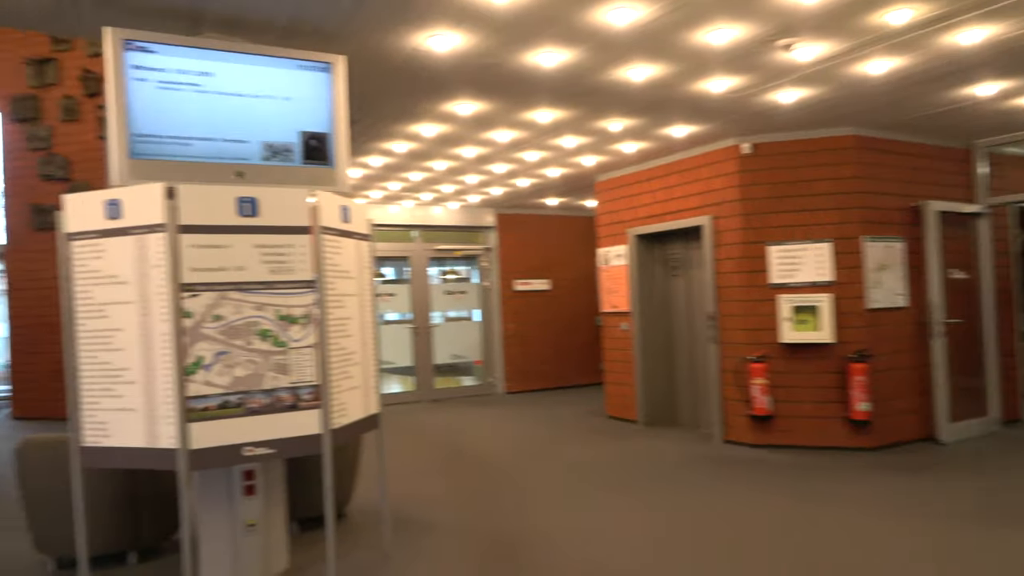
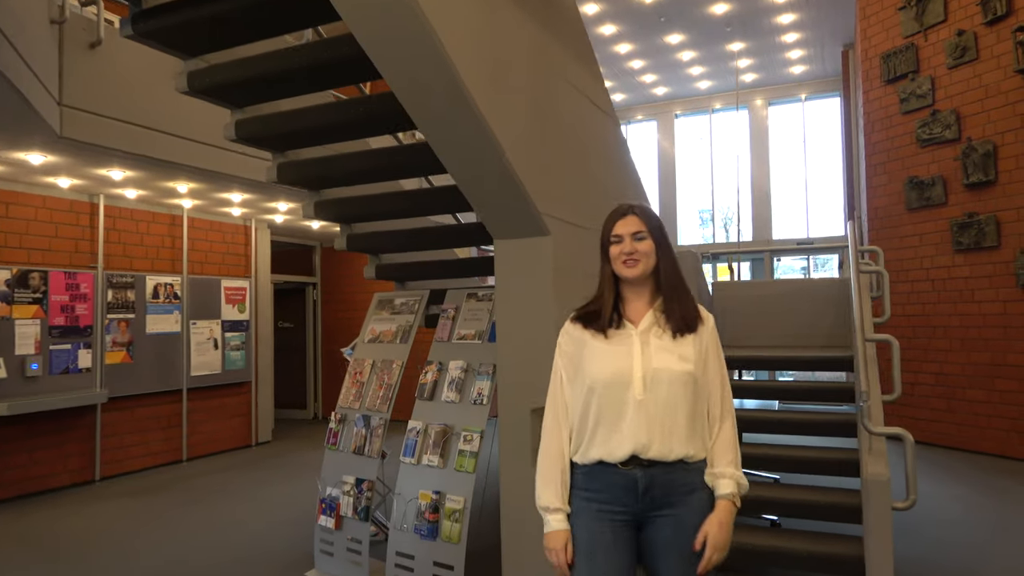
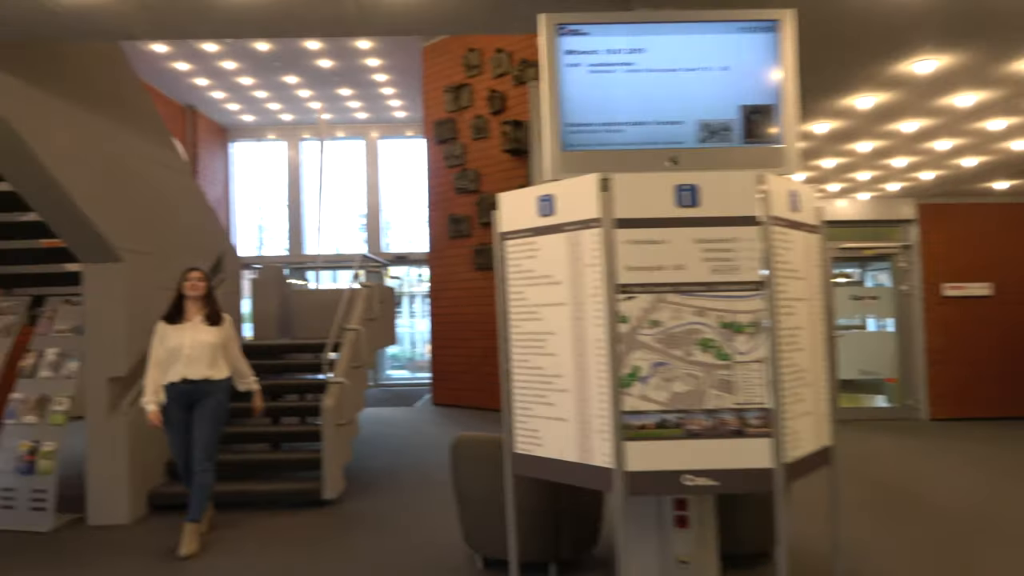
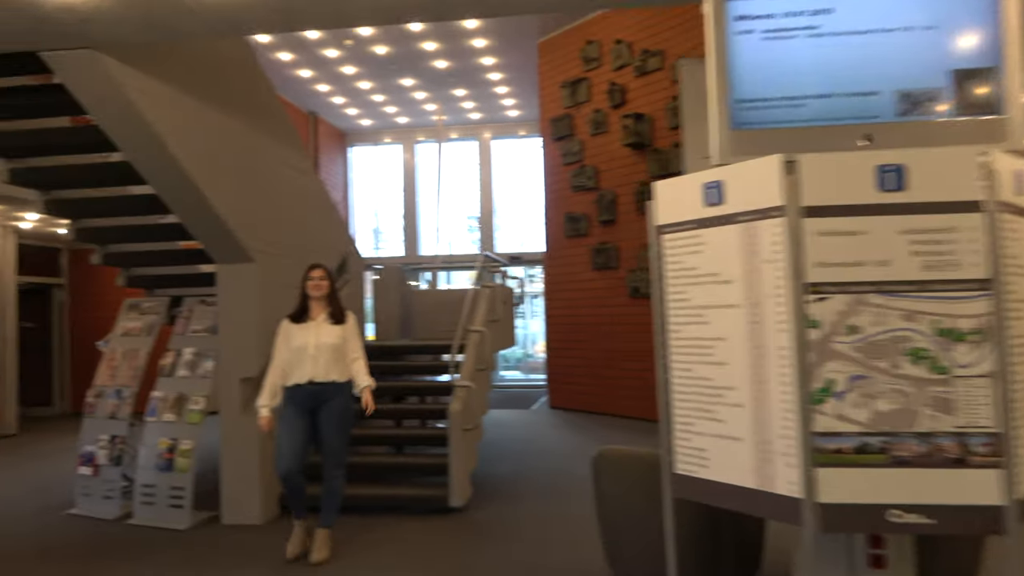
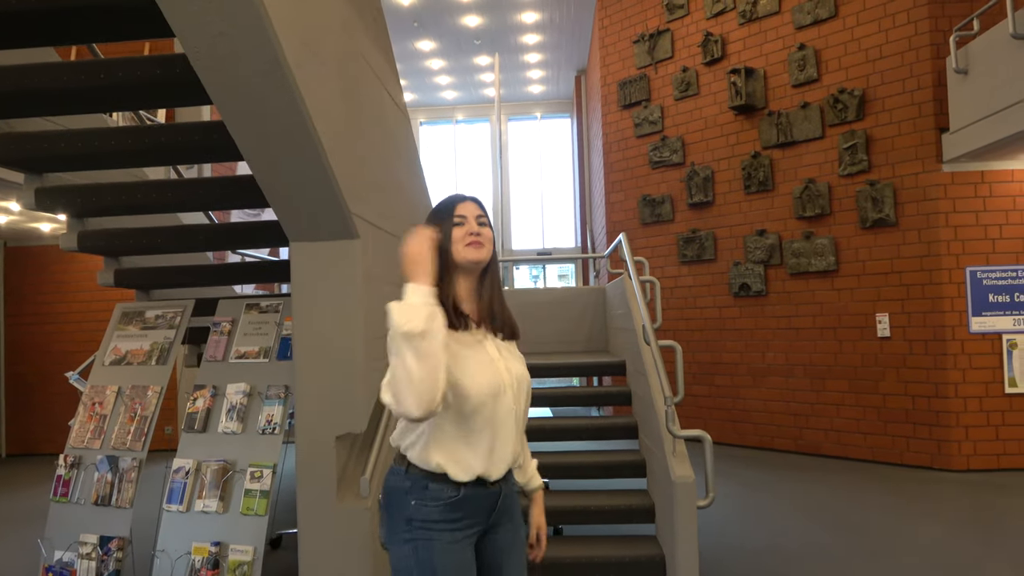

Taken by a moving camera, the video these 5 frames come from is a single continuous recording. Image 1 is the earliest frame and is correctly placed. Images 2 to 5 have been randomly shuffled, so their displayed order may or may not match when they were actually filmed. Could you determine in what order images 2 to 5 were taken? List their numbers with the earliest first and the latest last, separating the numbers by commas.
3, 4, 2, 5
